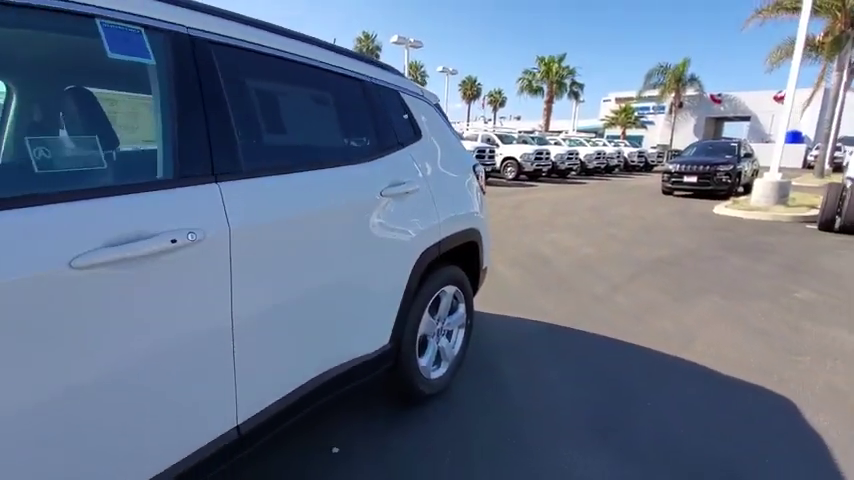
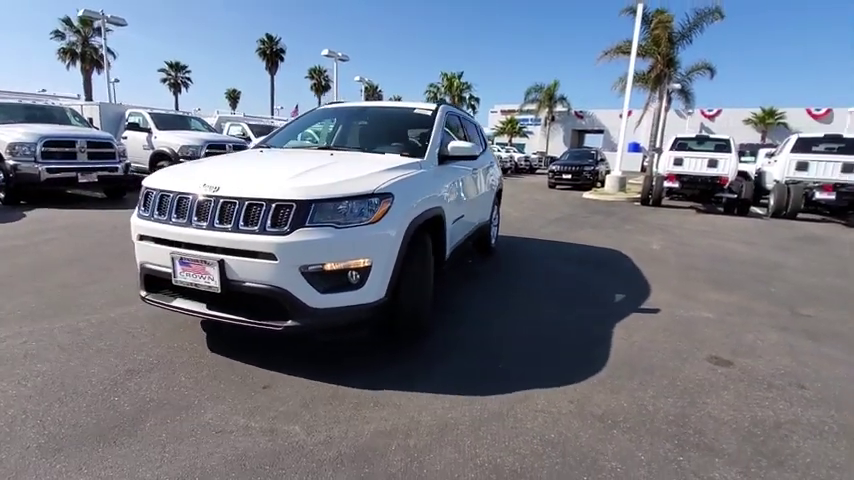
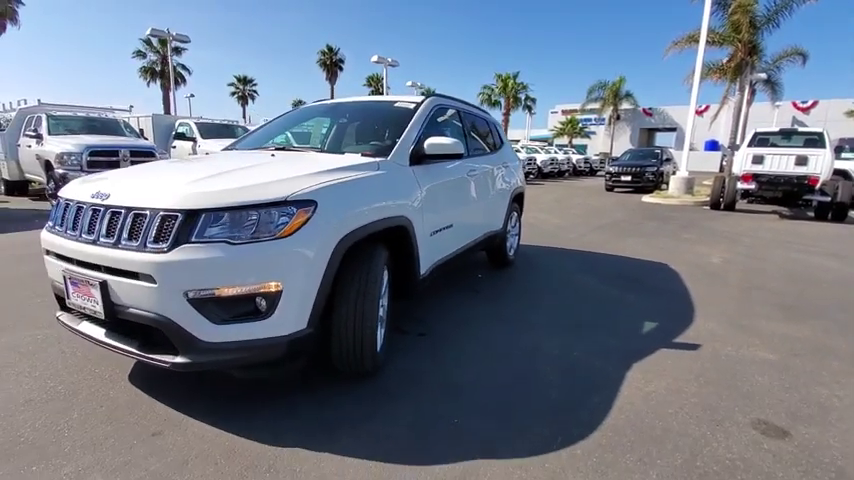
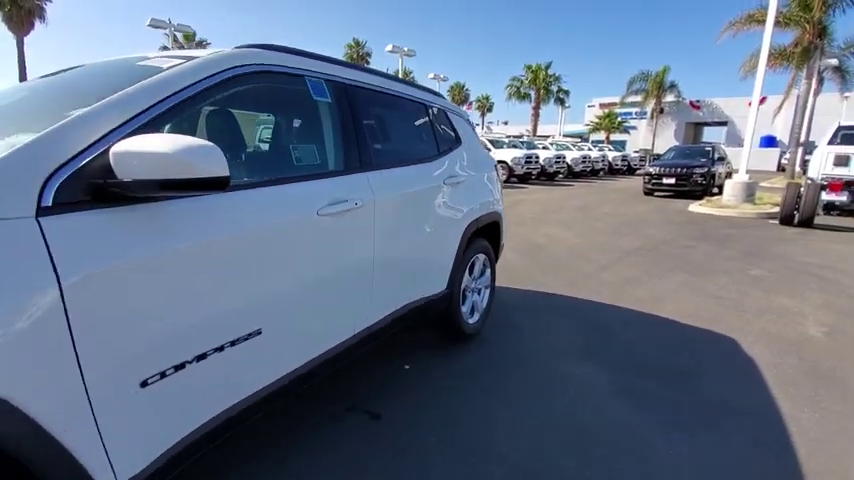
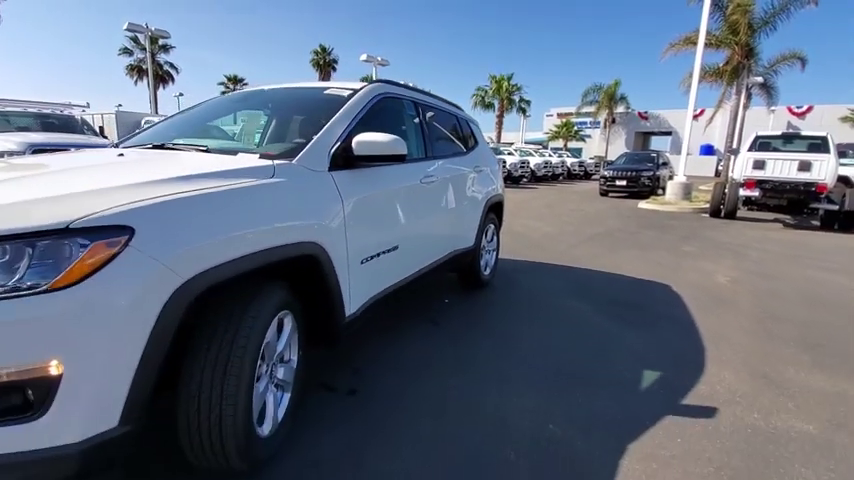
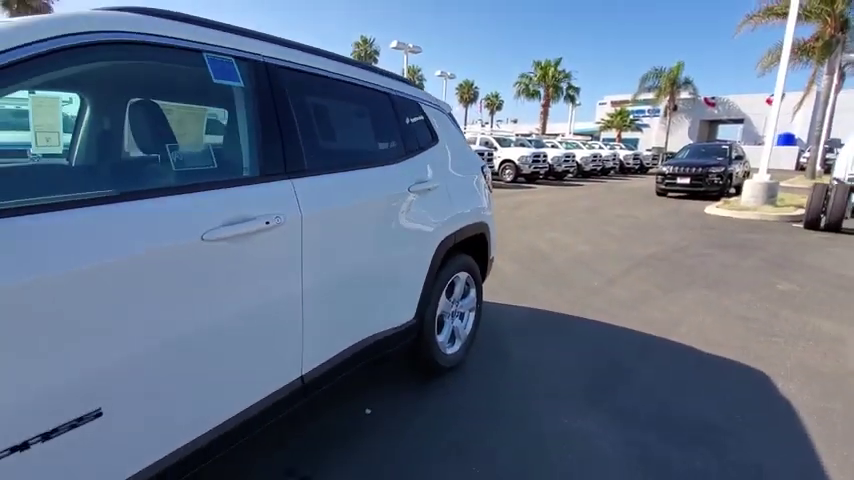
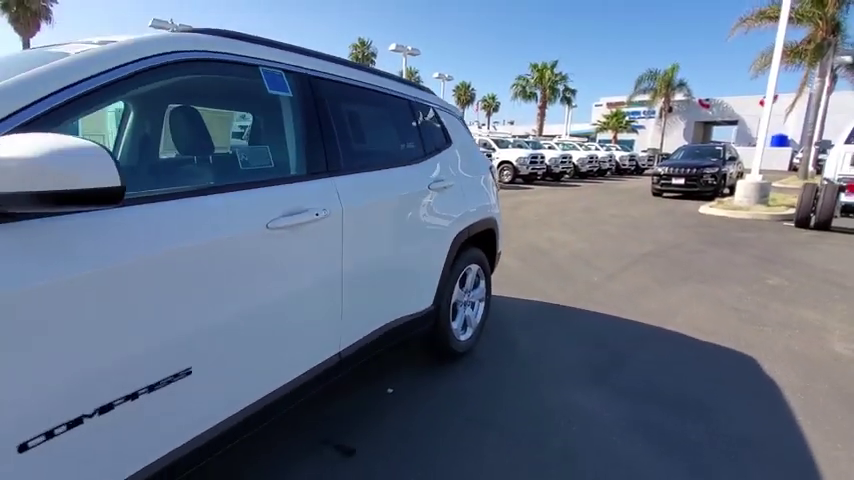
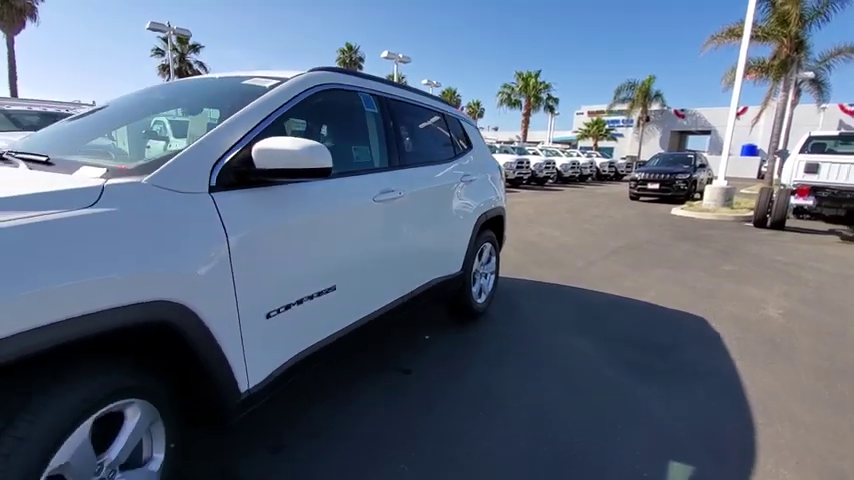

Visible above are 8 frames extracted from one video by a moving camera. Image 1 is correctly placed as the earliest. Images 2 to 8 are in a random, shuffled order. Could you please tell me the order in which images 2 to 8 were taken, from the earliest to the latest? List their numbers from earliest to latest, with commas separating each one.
6, 7, 4, 8, 5, 3, 2
